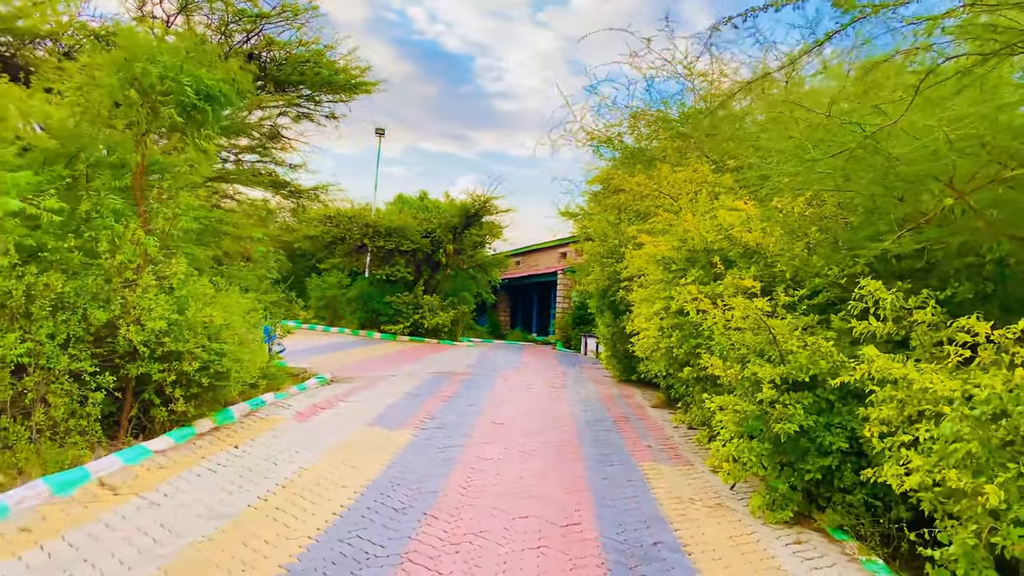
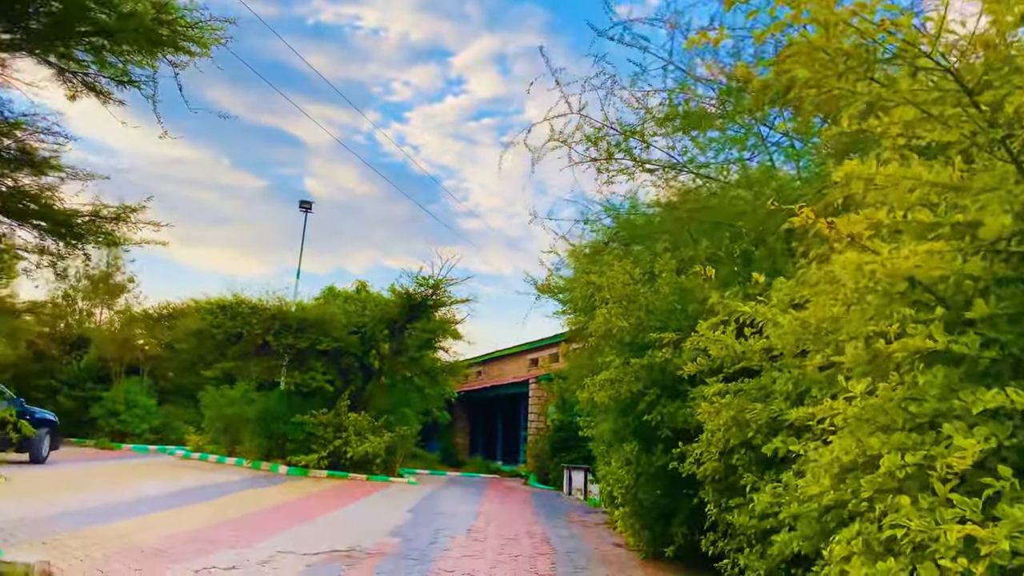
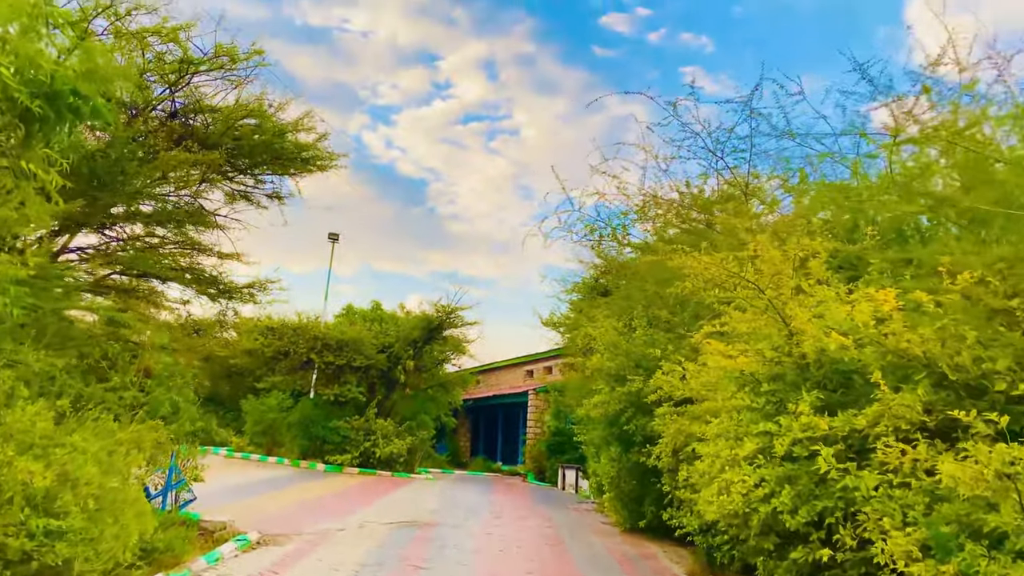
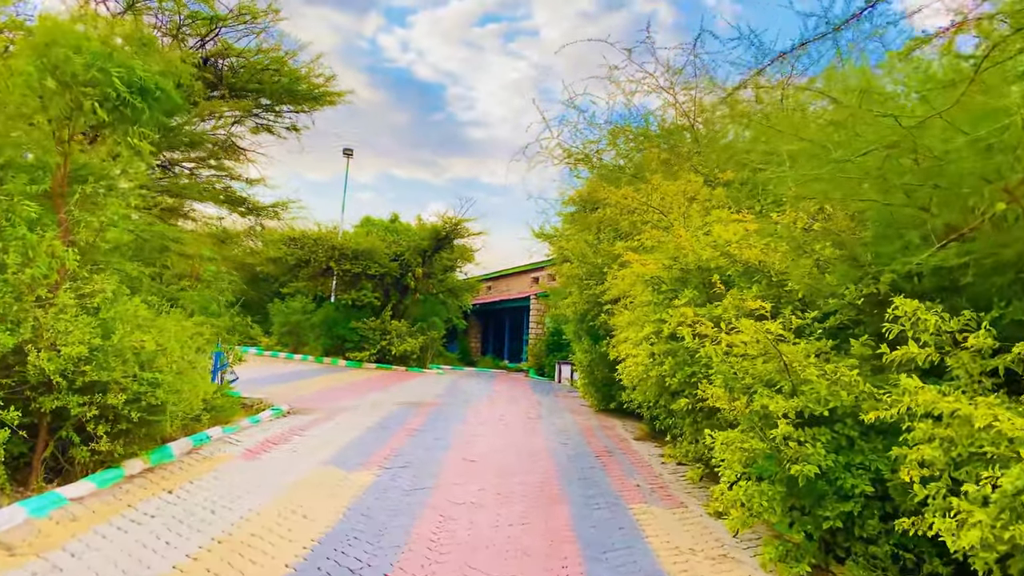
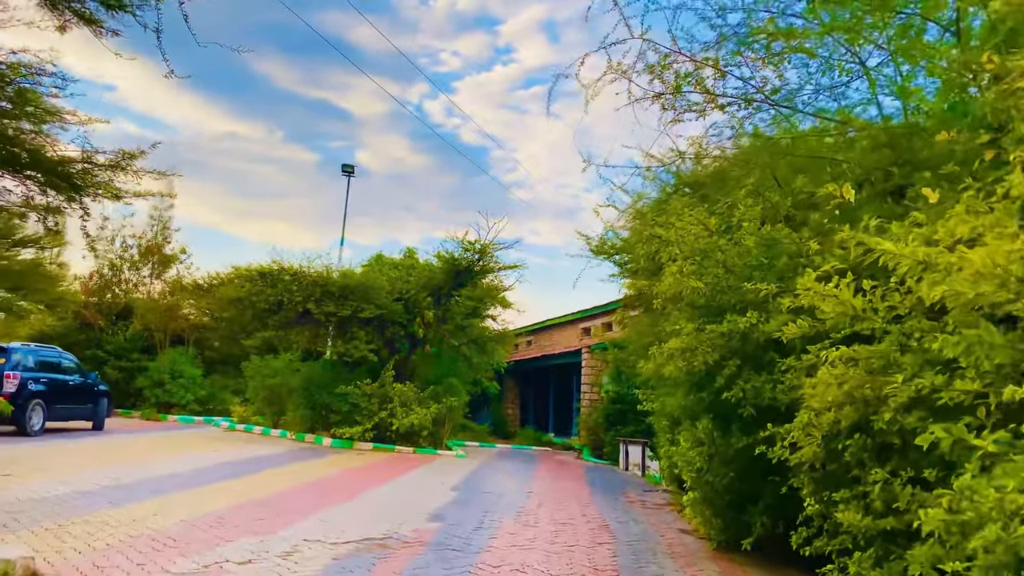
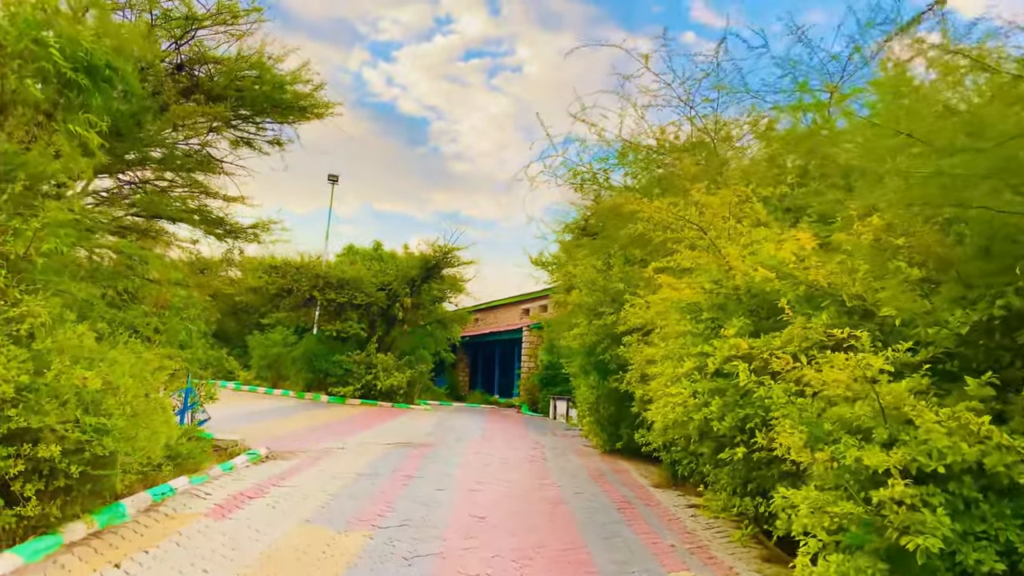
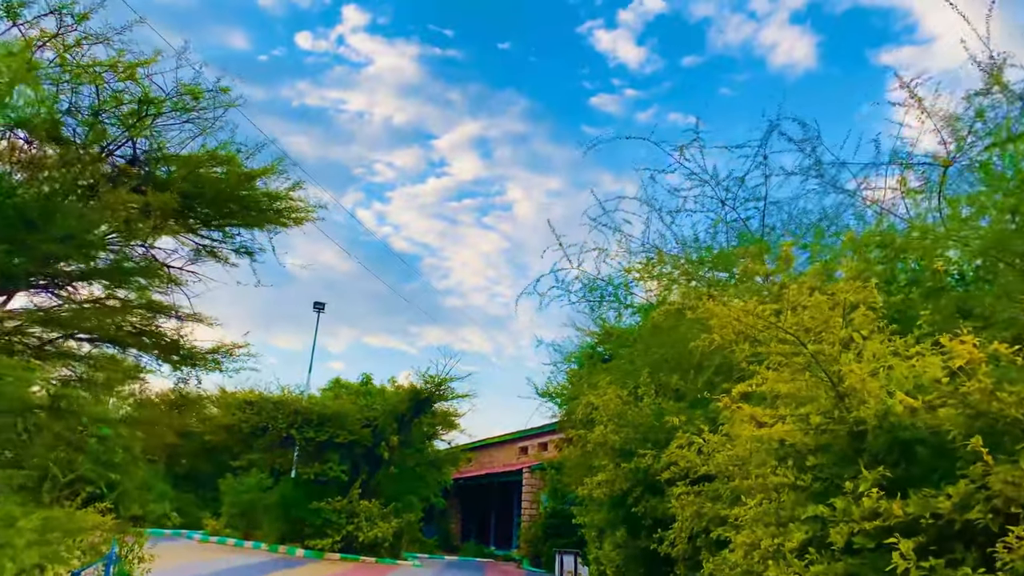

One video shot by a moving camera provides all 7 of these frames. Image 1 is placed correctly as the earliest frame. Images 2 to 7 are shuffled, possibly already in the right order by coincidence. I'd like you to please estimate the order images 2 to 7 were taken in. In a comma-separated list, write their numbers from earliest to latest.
4, 6, 3, 7, 2, 5
